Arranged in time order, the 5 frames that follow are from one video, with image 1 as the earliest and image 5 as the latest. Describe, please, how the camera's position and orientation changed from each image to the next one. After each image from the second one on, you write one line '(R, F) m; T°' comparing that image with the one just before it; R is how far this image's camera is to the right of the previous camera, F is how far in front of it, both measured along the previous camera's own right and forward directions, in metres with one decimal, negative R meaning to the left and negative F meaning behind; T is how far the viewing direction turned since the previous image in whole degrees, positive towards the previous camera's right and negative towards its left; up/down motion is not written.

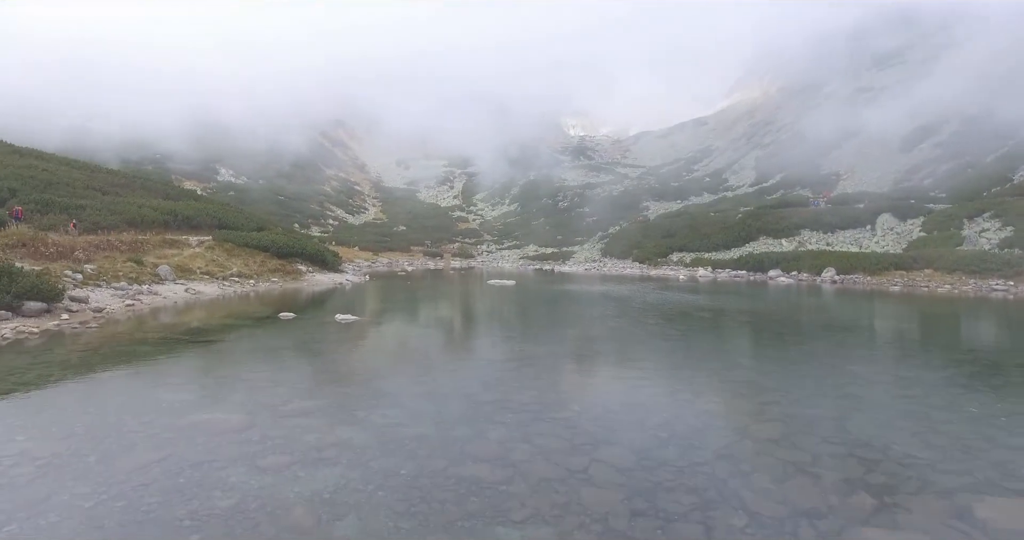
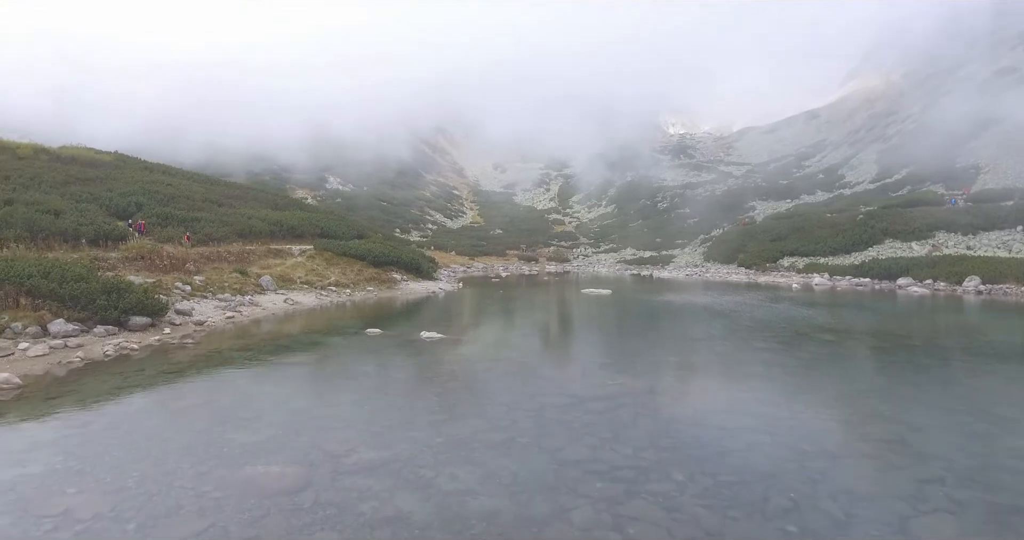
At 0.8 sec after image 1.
(+0.1, +1.0) m; -9°
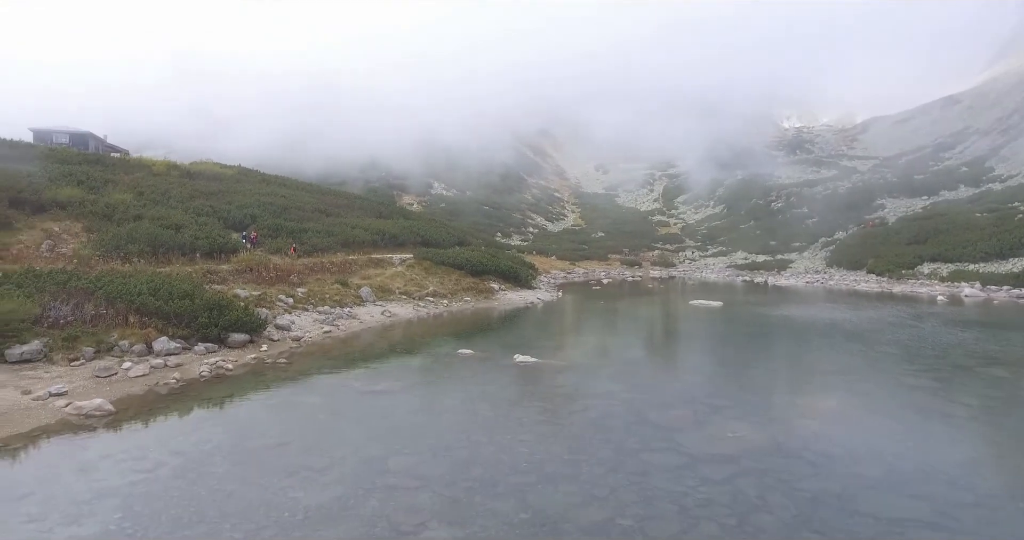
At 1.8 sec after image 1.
(0.0, +1.1) m; -10°
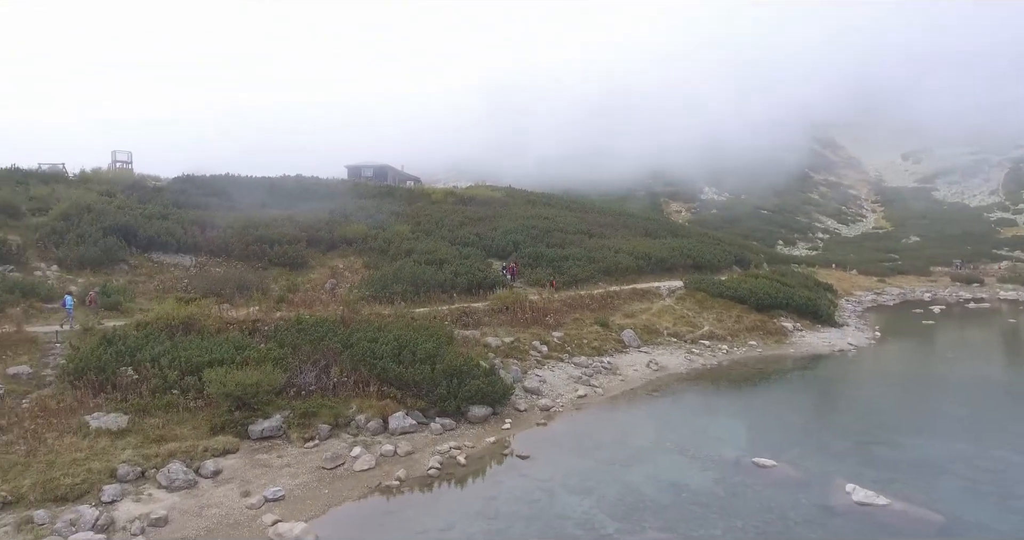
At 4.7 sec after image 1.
(-0.7, +3.2) m; -25°
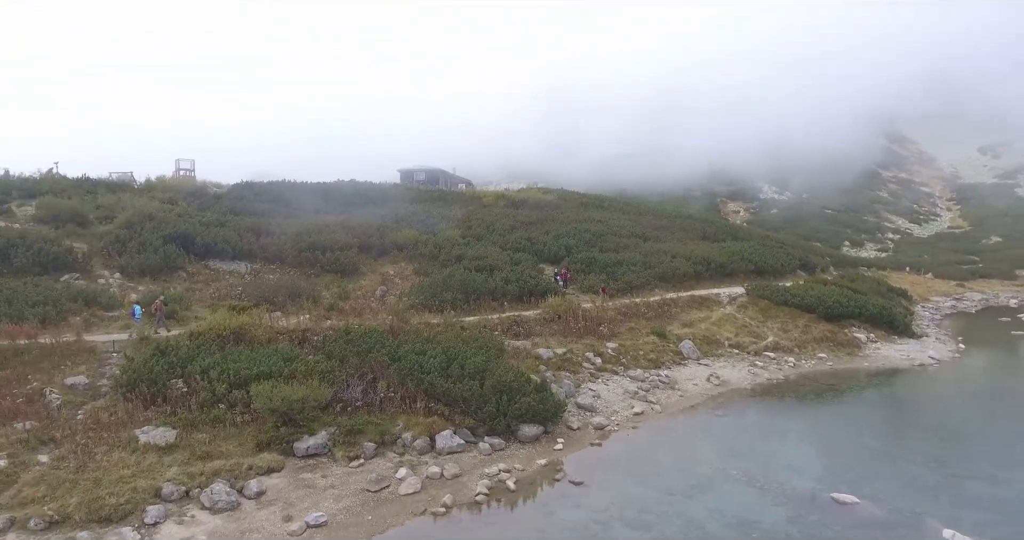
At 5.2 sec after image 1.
(0.0, +0.6) m; -5°
